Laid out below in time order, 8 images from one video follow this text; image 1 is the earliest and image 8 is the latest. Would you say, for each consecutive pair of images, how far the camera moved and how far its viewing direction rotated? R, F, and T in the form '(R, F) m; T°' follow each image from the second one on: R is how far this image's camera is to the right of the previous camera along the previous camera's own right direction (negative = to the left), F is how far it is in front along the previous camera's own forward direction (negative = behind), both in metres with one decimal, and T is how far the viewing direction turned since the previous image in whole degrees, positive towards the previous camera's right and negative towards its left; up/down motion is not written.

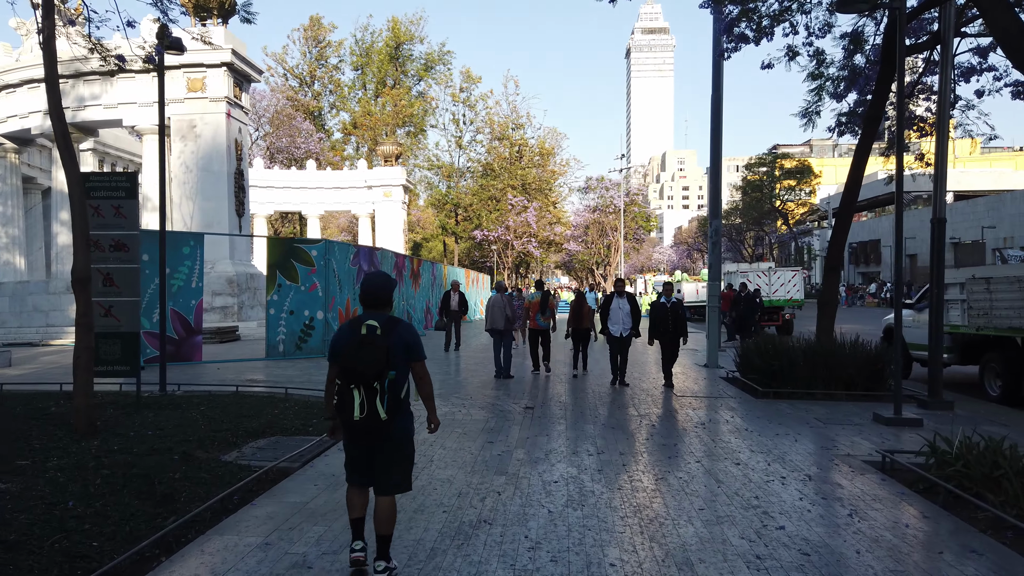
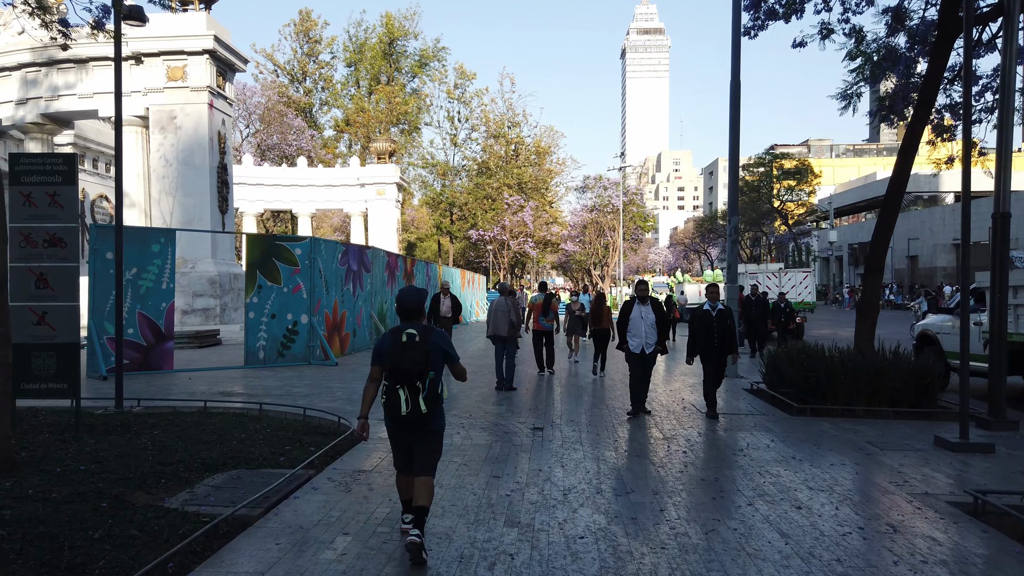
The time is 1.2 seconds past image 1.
(-0.1, +1.3) m; 0°
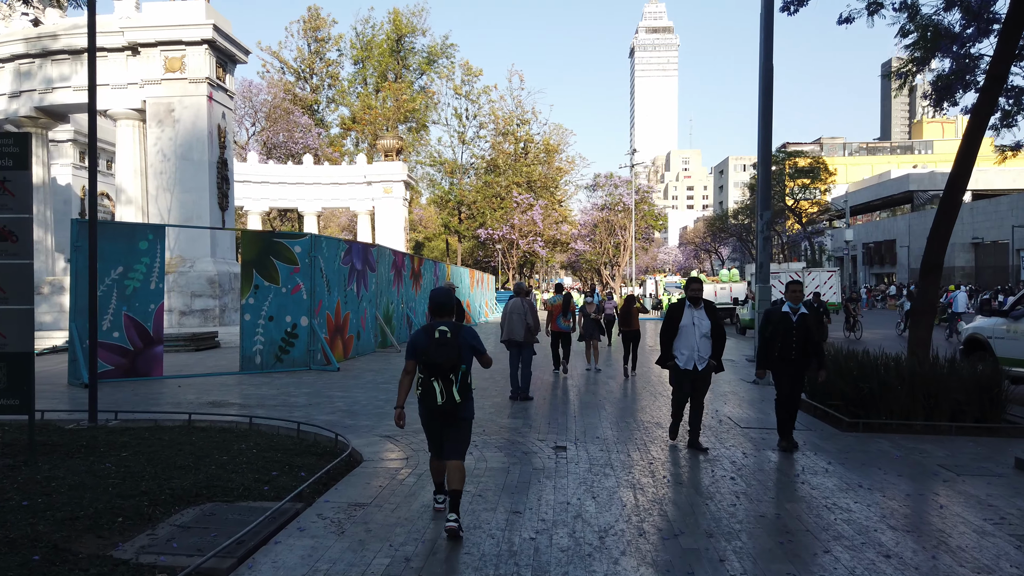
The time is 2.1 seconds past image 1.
(-0.1, +1.0) m; -1°
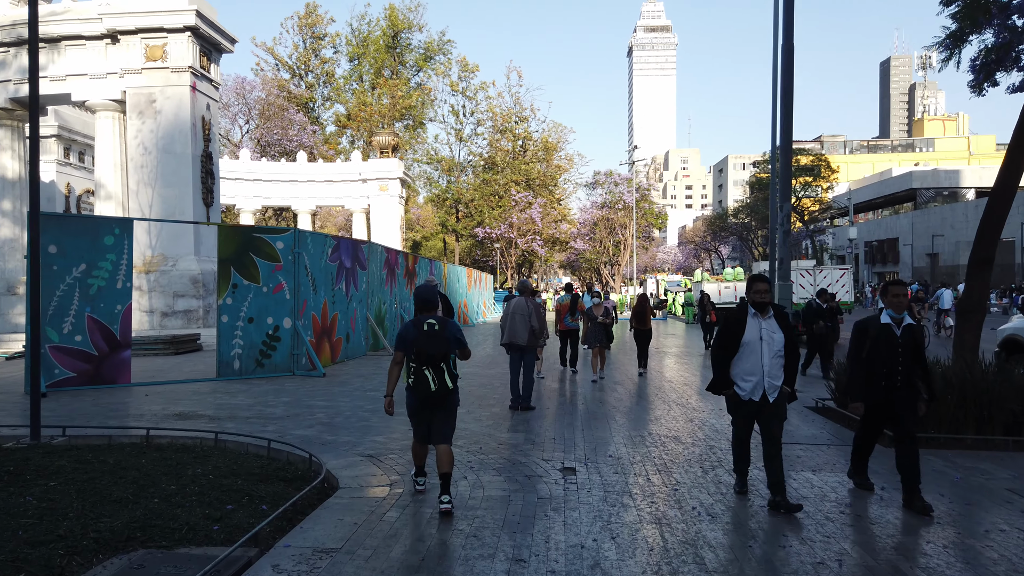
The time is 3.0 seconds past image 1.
(0.0, +1.0) m; 0°
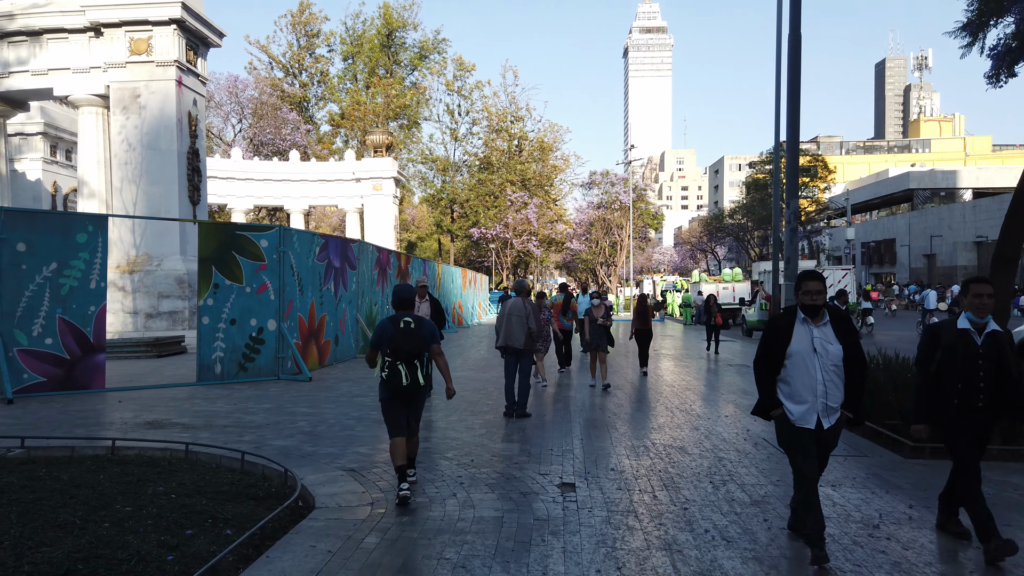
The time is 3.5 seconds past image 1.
(0.0, +0.6) m; 0°
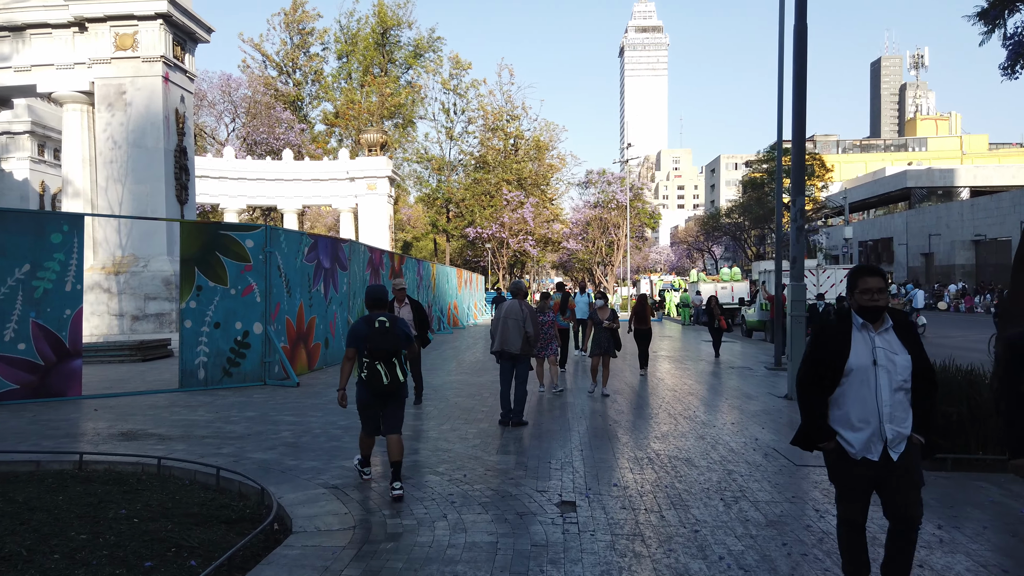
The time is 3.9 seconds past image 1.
(0.0, +0.5) m; 0°
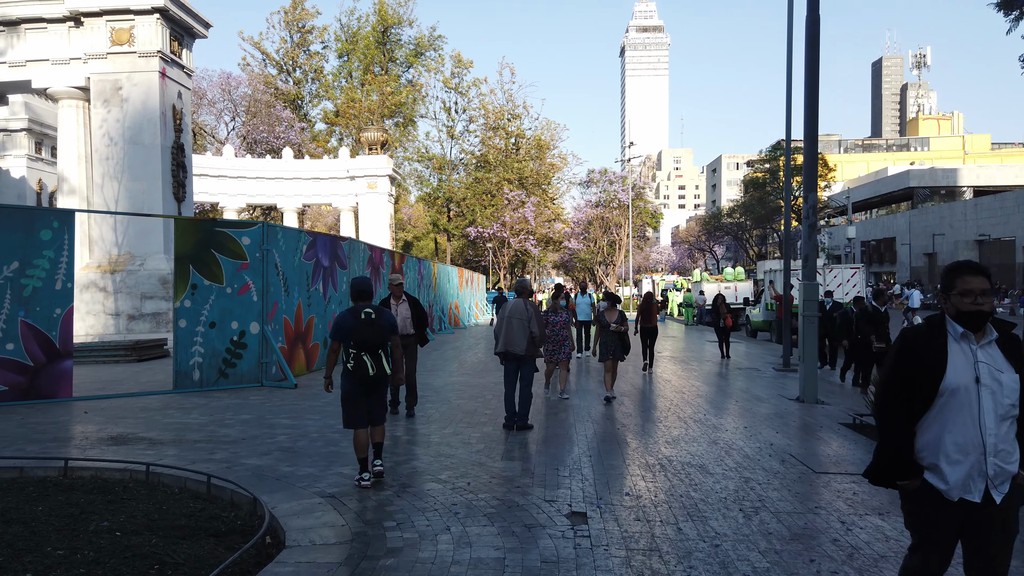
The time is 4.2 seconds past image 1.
(0.0, +0.3) m; 0°
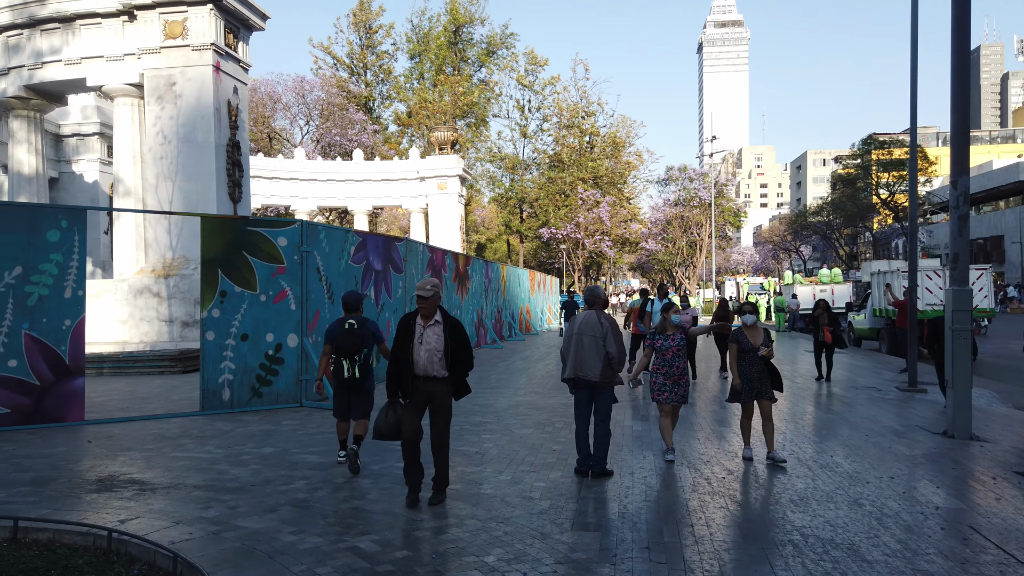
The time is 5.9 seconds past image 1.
(0.0, +1.8) m; -6°
